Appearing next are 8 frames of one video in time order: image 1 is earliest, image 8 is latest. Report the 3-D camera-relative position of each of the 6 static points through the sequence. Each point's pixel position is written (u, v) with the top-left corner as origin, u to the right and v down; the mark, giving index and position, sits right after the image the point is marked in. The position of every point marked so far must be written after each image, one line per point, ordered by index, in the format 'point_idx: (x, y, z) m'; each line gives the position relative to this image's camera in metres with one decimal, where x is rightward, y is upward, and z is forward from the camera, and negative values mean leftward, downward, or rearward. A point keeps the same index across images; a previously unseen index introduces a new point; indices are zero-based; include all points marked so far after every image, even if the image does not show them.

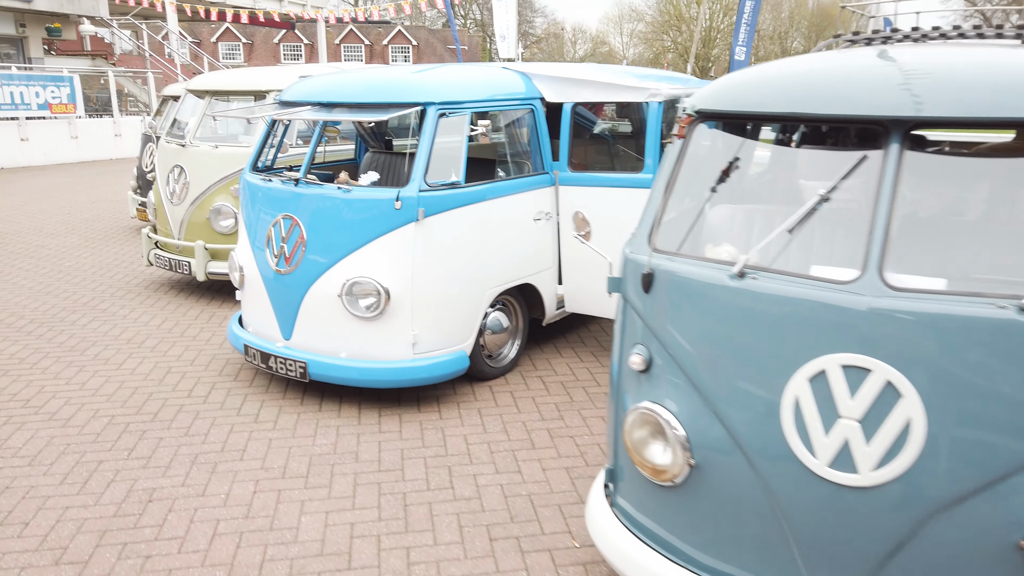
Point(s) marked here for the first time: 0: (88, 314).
0: (-4.1, -0.3, +7.4) m
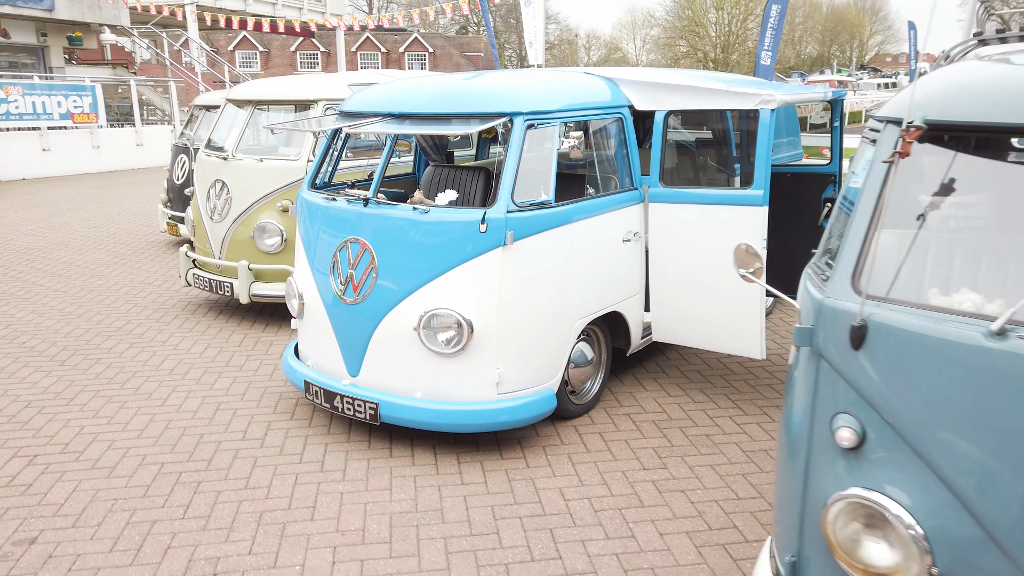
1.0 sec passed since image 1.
0: (-3.5, -0.5, +6.9) m
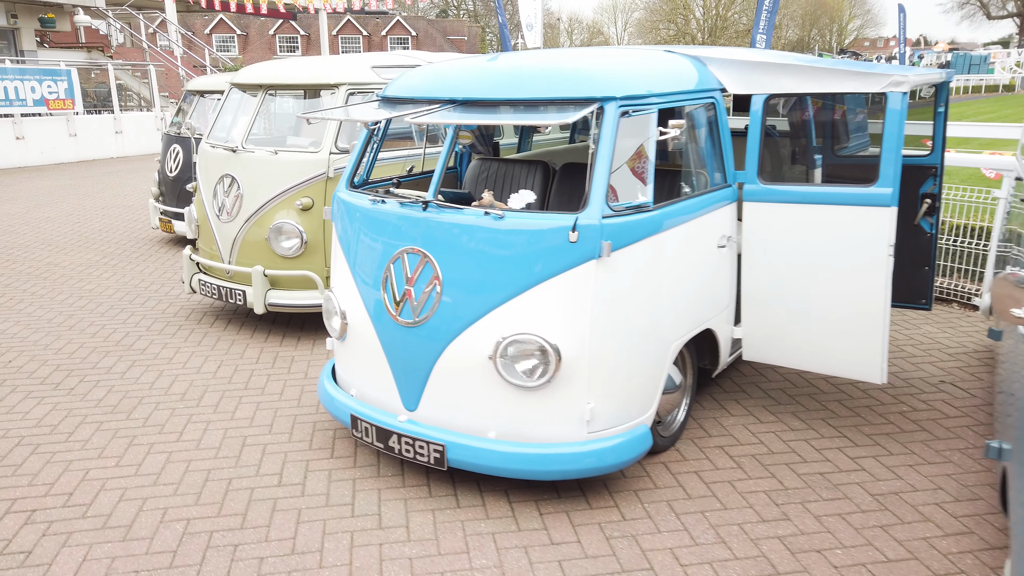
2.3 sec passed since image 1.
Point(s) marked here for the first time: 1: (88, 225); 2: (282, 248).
0: (-3.1, -0.6, +6.1) m
1: (-6.7, +1.0, +11.9) m
2: (-1.9, +0.3, +6.3) m
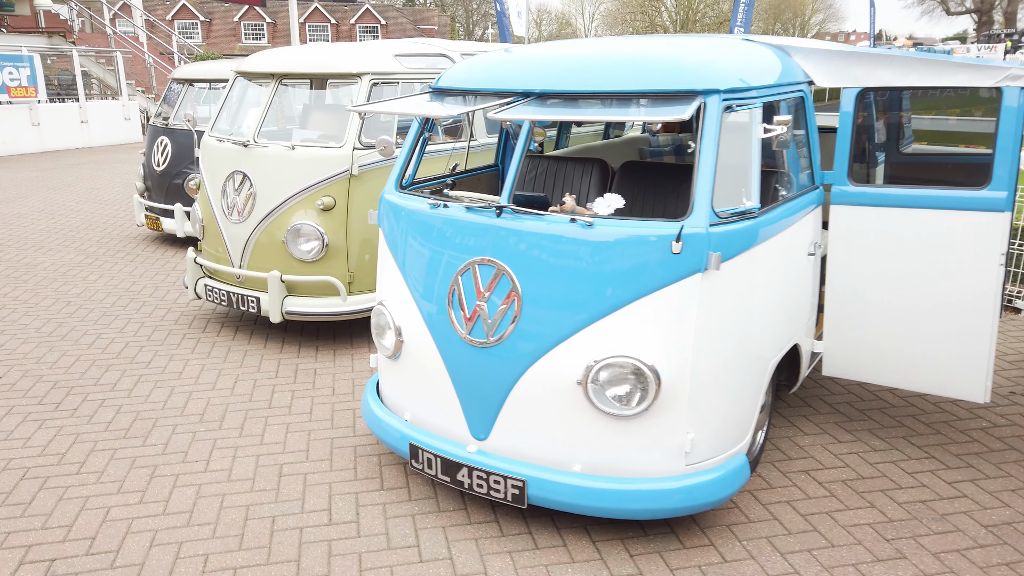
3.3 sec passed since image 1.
0: (-2.8, -0.6, +5.6) m
1: (-6.6, +1.0, +11.1) m
2: (-1.6, +0.3, +5.8) m
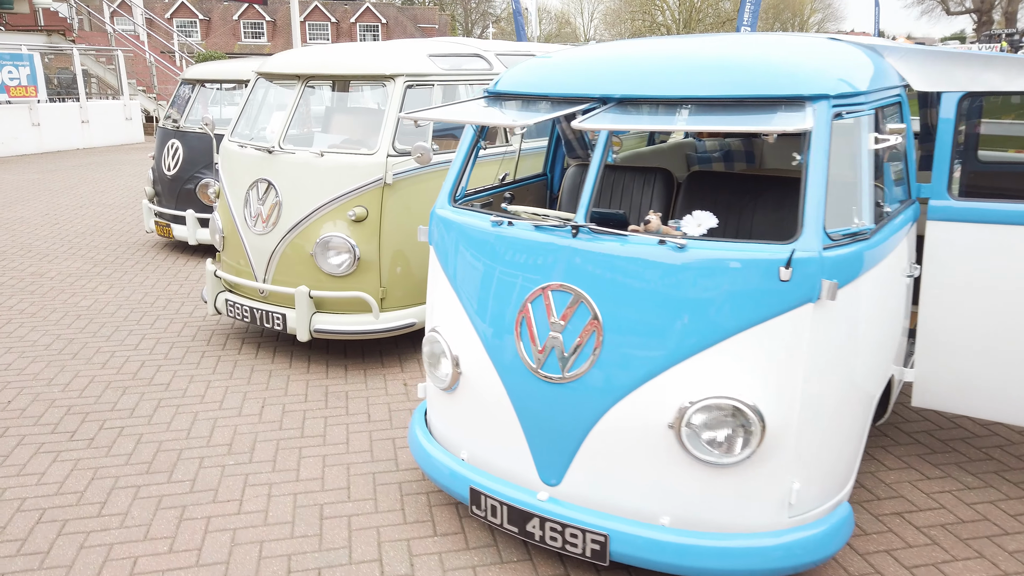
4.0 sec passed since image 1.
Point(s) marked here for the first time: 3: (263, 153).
0: (-2.5, -0.7, +5.2) m
1: (-6.3, +0.9, +10.8) m
2: (-1.3, +0.2, +5.4) m
3: (-1.9, +1.0, +5.7) m
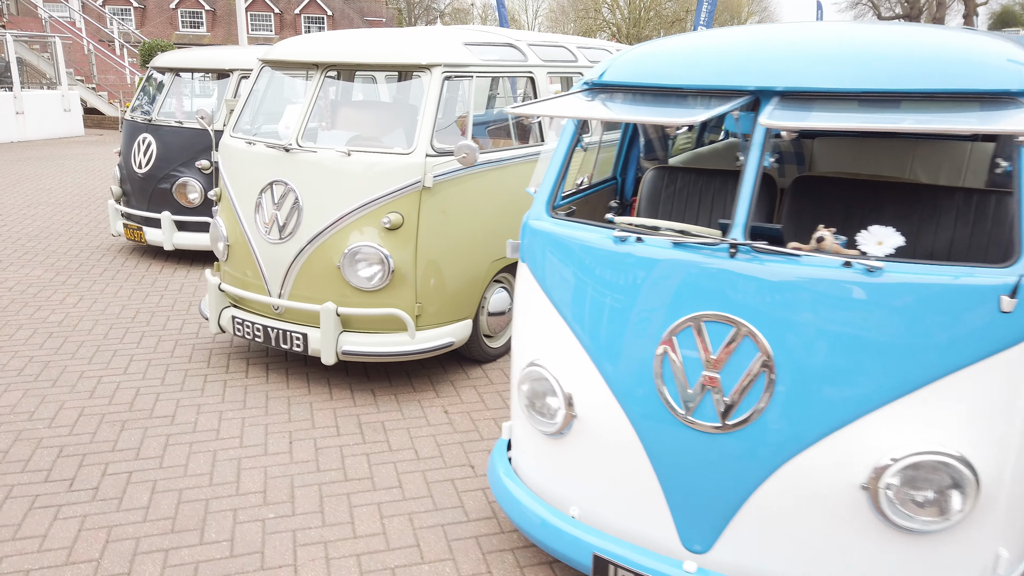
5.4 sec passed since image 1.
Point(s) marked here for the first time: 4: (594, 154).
0: (-2.1, -0.8, +4.5) m
1: (-6.4, +0.8, +9.7) m
2: (-1.0, +0.1, +4.8) m
3: (-1.6, +0.9, +5.0) m
4: (+0.3, +0.6, +3.9) m
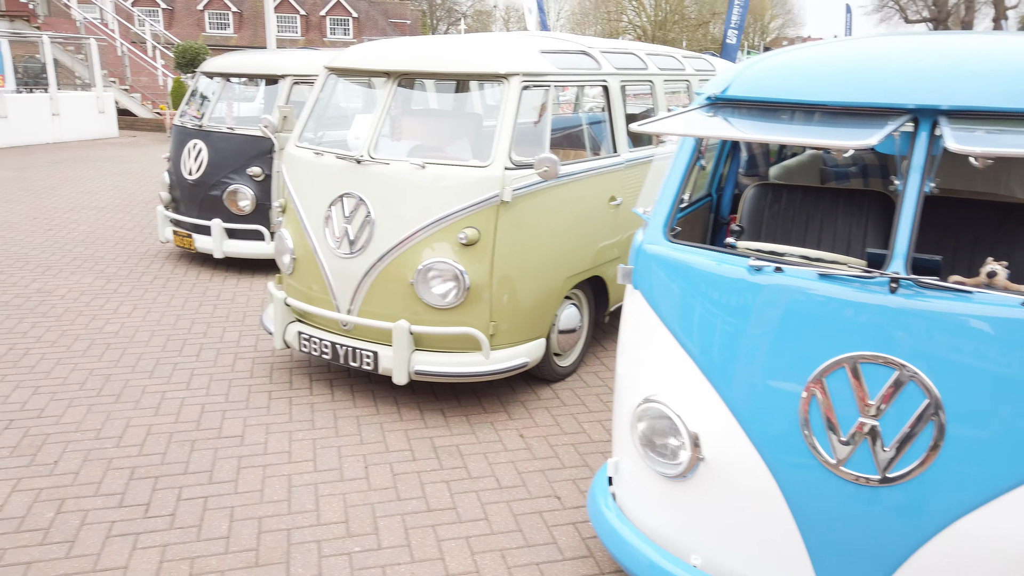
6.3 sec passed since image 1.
0: (-1.6, -0.9, +4.3) m
1: (-5.7, +0.7, +9.7) m
2: (-0.5, 0.0, +4.6) m
3: (-1.1, +0.8, +4.9) m
4: (+0.8, +0.5, +3.7) m
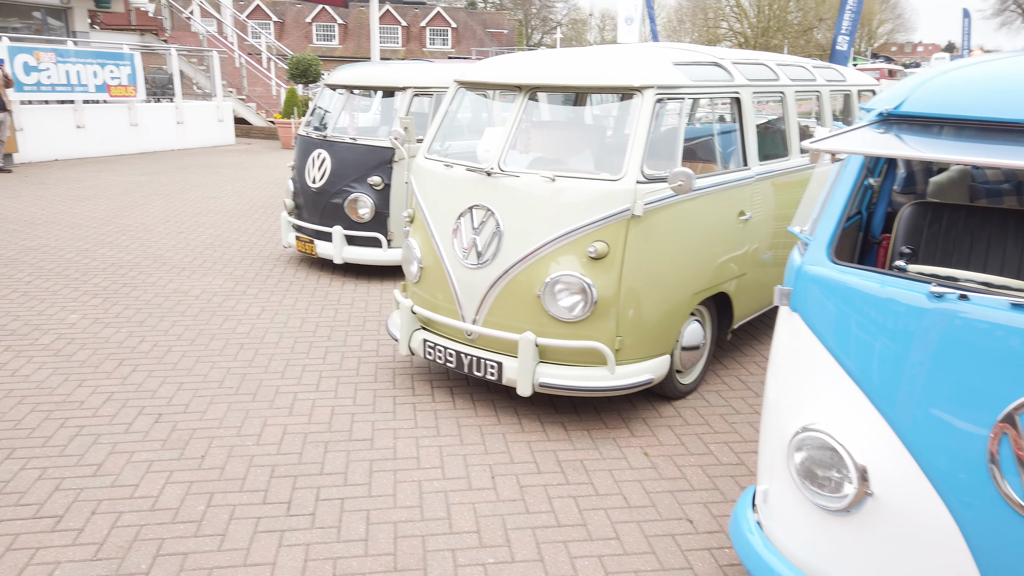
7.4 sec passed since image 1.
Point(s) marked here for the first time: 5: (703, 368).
0: (-0.9, -1.0, +4.5) m
1: (-4.3, +0.7, +10.3) m
2: (+0.3, -0.1, +4.6) m
3: (-0.2, +0.7, +4.9) m
4: (+1.5, +0.4, +3.5) m
5: (+1.4, -0.6, +5.5) m
